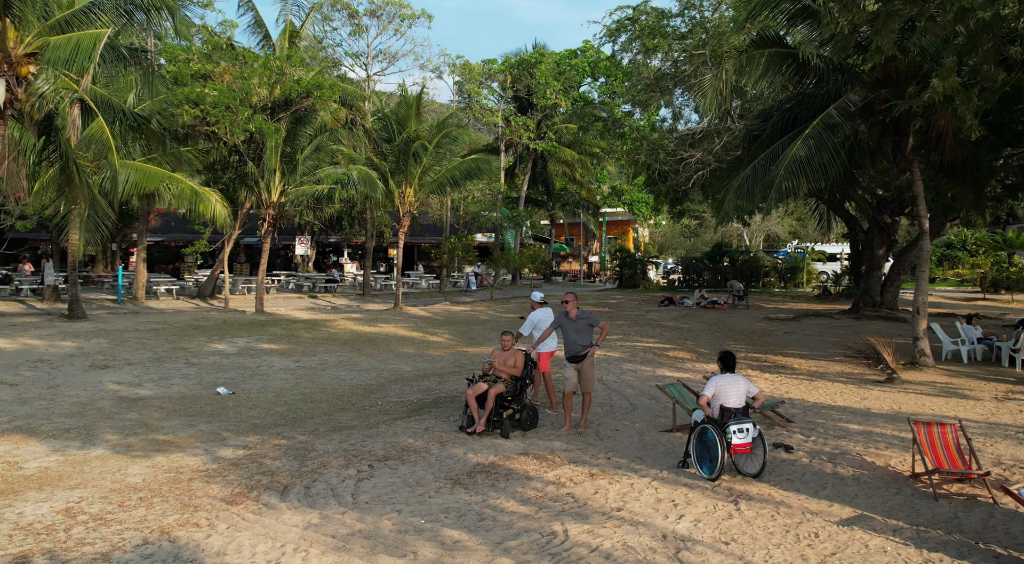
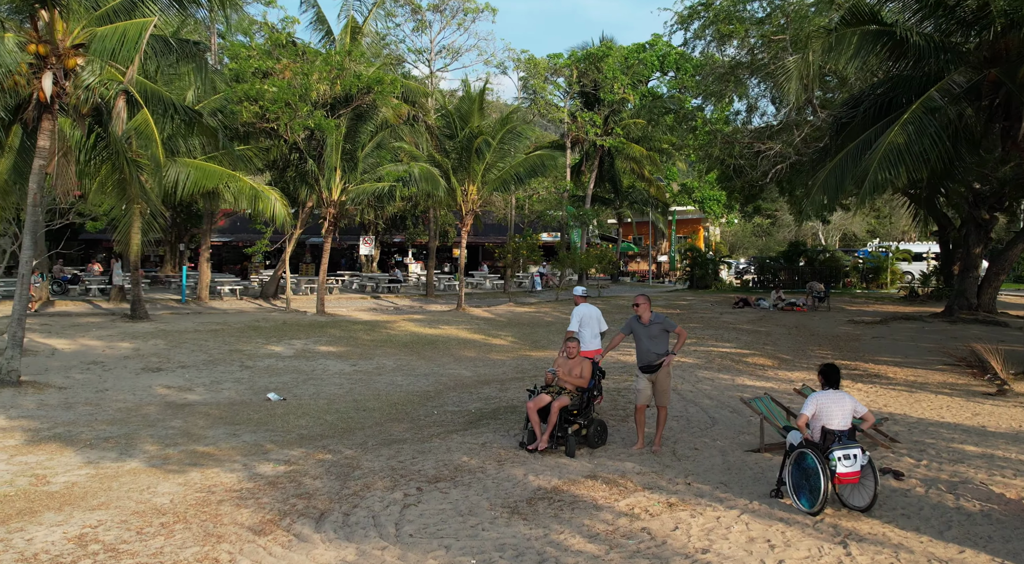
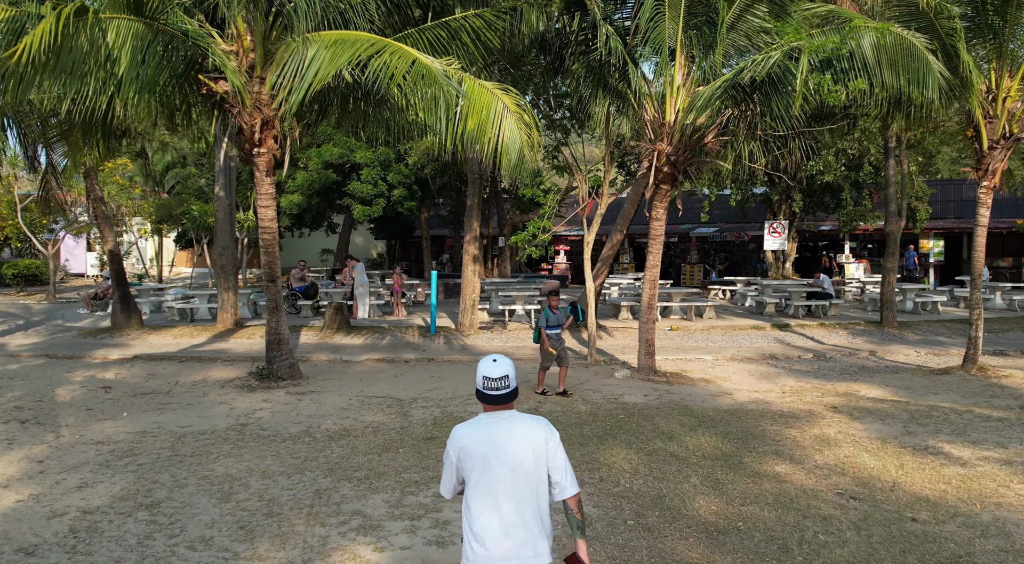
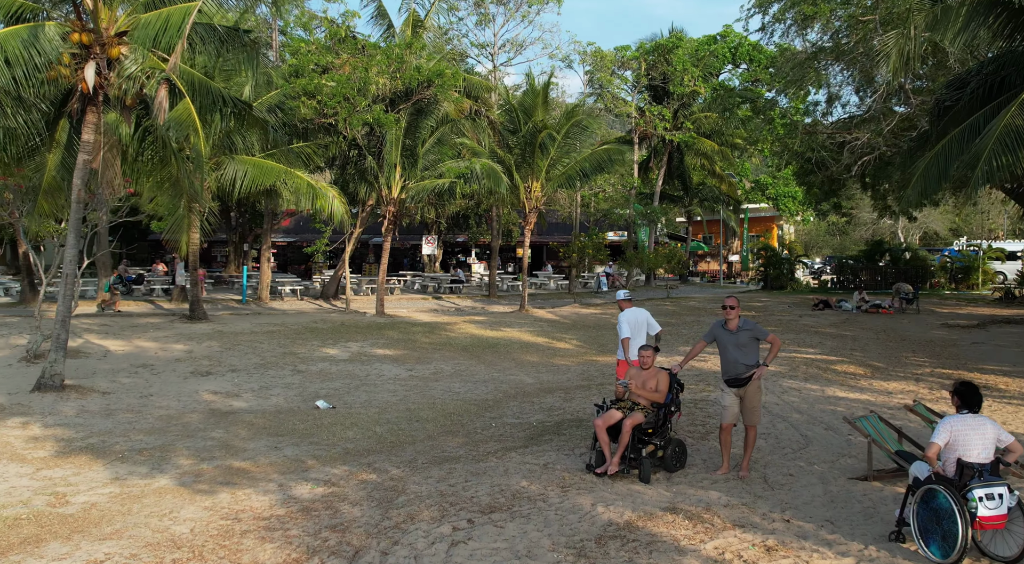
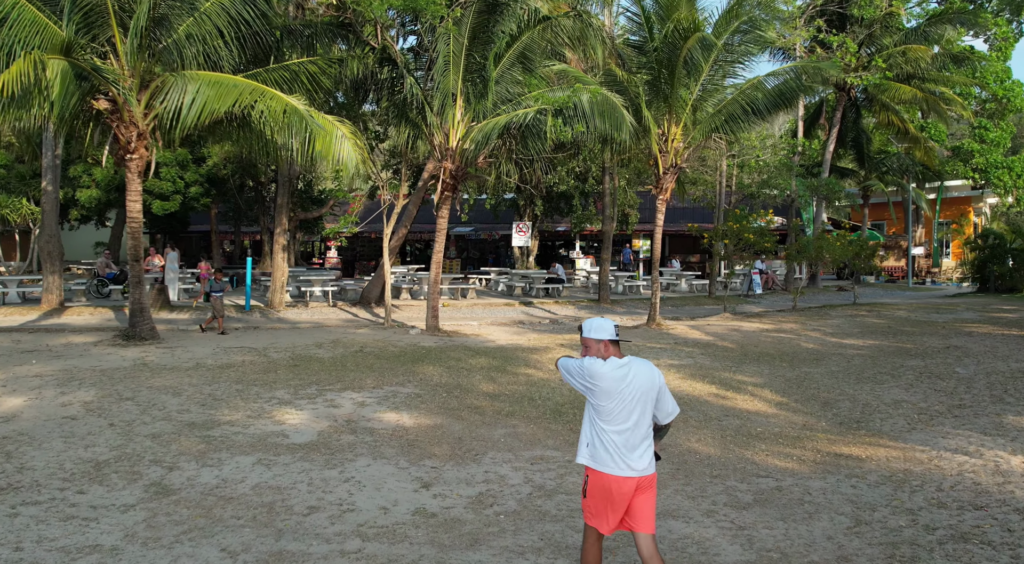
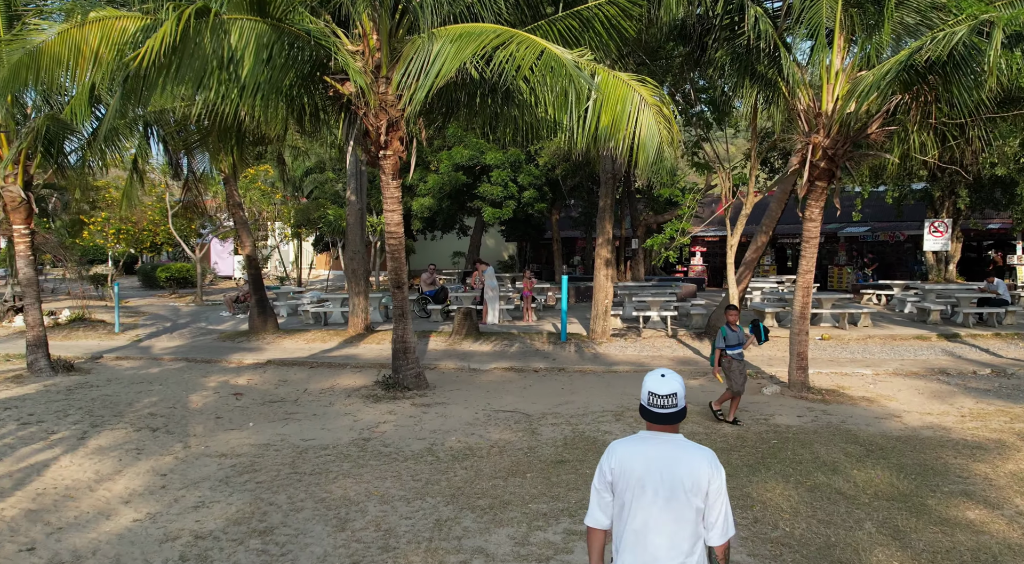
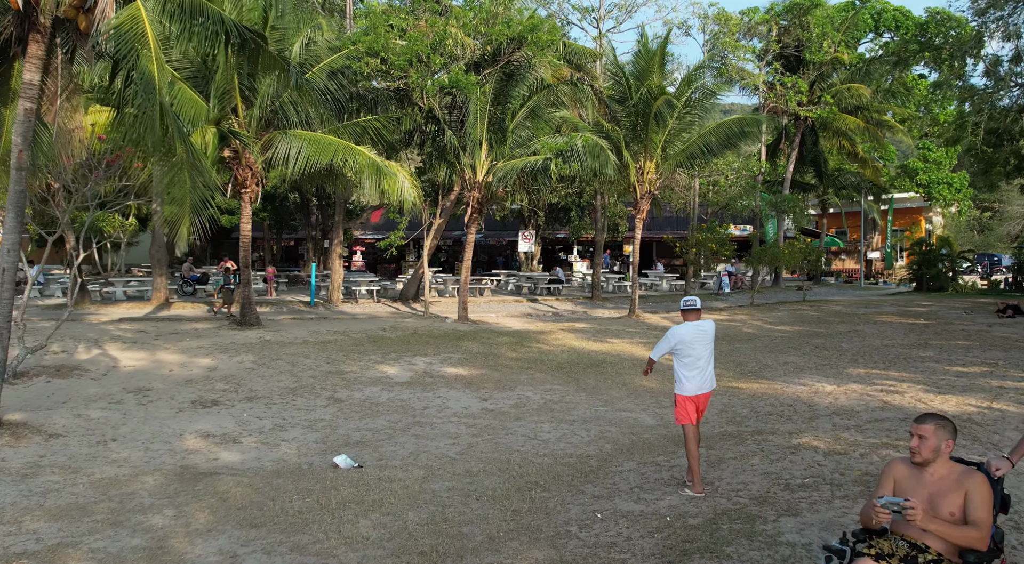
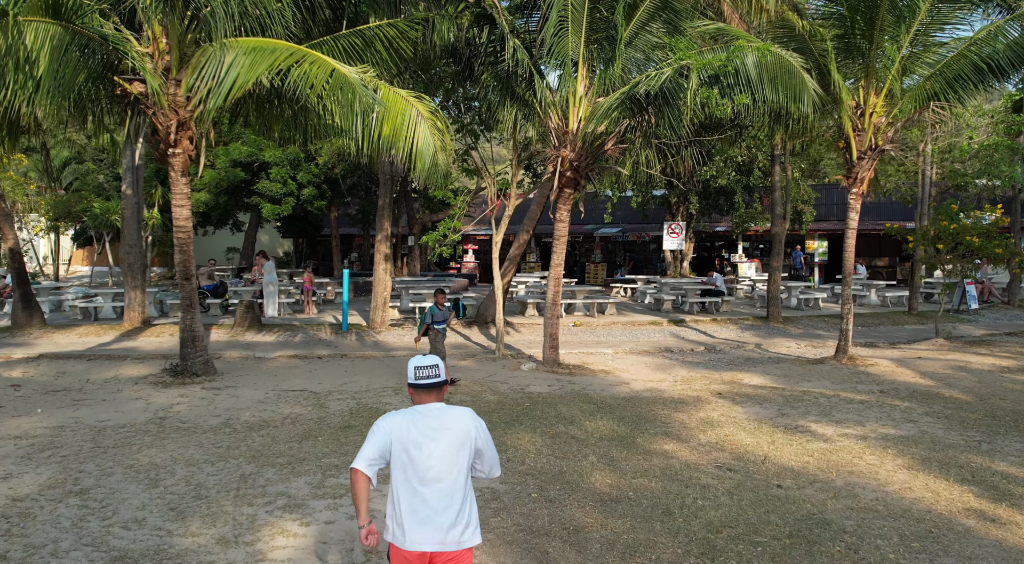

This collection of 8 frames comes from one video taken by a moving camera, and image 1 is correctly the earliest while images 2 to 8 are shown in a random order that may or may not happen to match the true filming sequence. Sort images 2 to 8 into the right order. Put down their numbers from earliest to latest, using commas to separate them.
2, 4, 7, 5, 8, 3, 6
